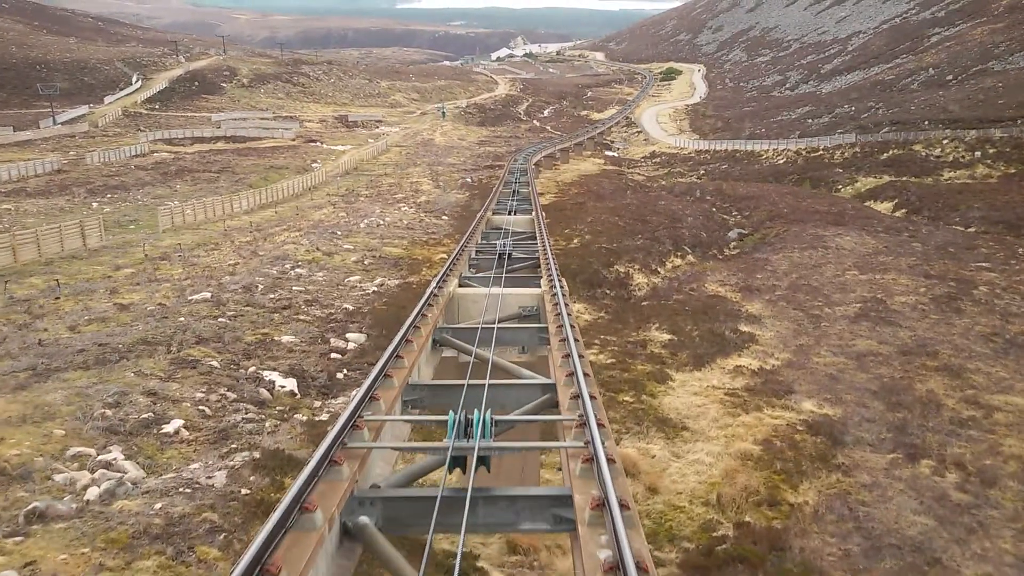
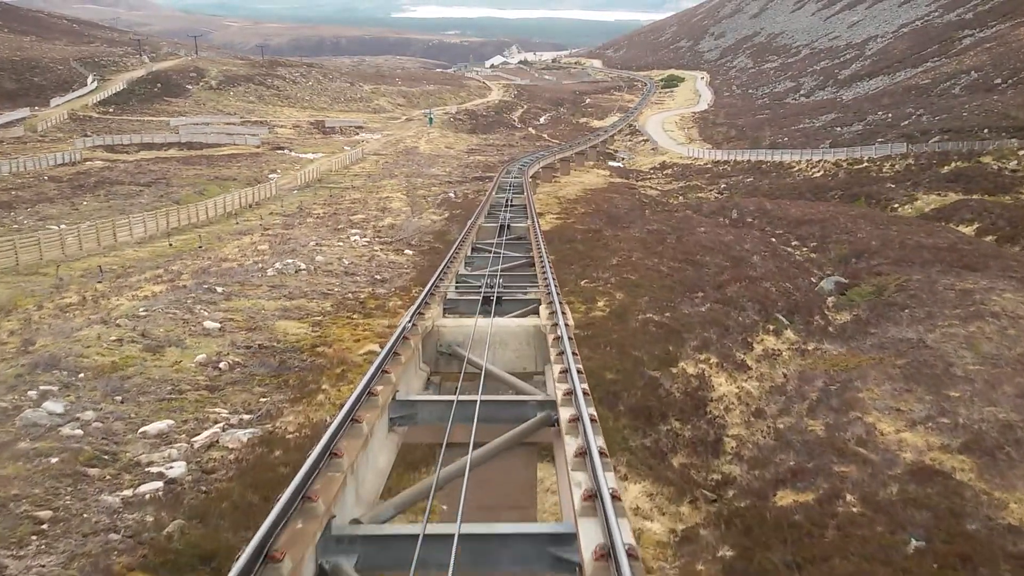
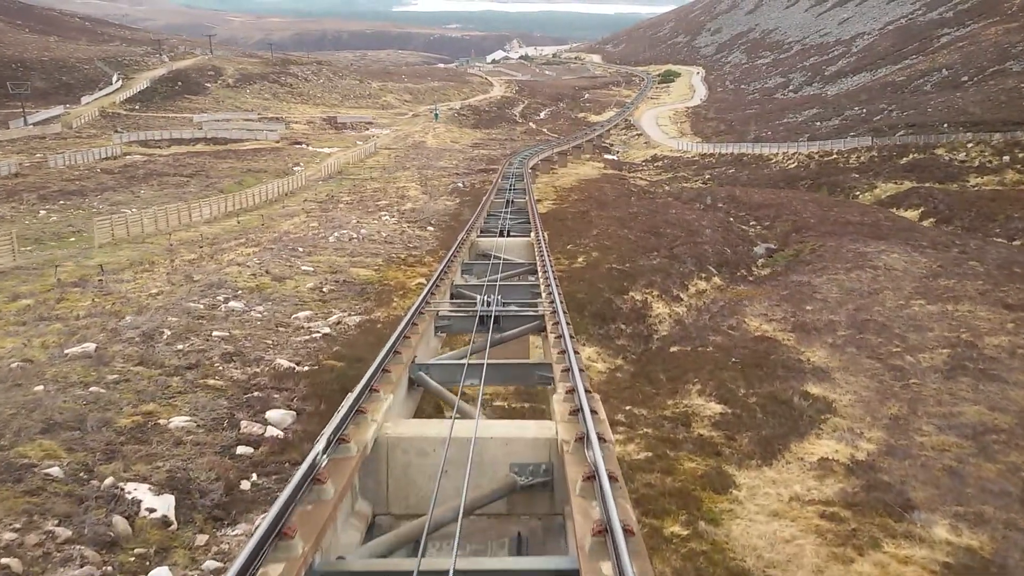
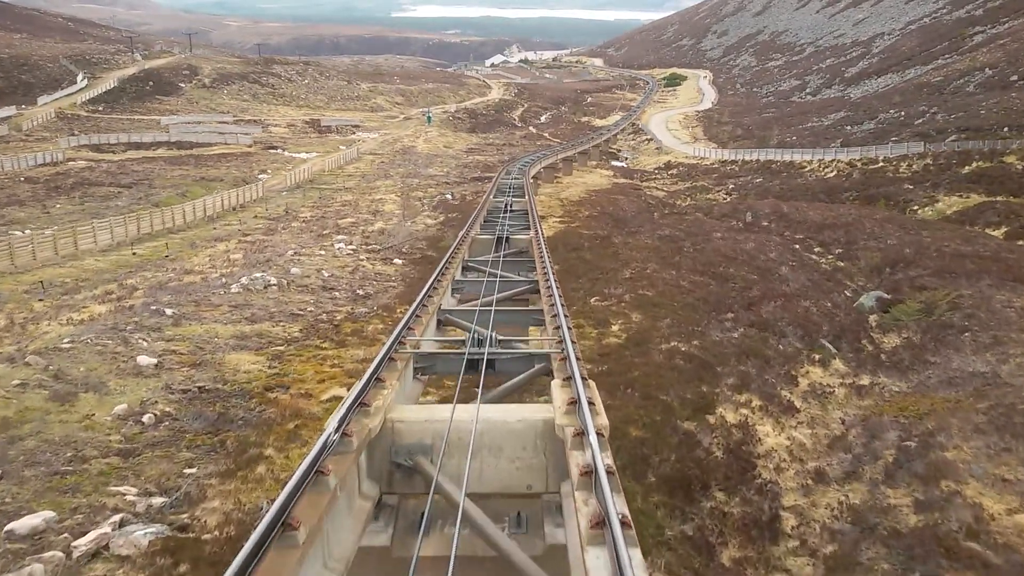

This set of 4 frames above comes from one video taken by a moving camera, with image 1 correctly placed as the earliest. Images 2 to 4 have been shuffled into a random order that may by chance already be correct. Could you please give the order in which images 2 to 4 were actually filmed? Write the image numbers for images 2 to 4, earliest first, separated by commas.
3, 2, 4
